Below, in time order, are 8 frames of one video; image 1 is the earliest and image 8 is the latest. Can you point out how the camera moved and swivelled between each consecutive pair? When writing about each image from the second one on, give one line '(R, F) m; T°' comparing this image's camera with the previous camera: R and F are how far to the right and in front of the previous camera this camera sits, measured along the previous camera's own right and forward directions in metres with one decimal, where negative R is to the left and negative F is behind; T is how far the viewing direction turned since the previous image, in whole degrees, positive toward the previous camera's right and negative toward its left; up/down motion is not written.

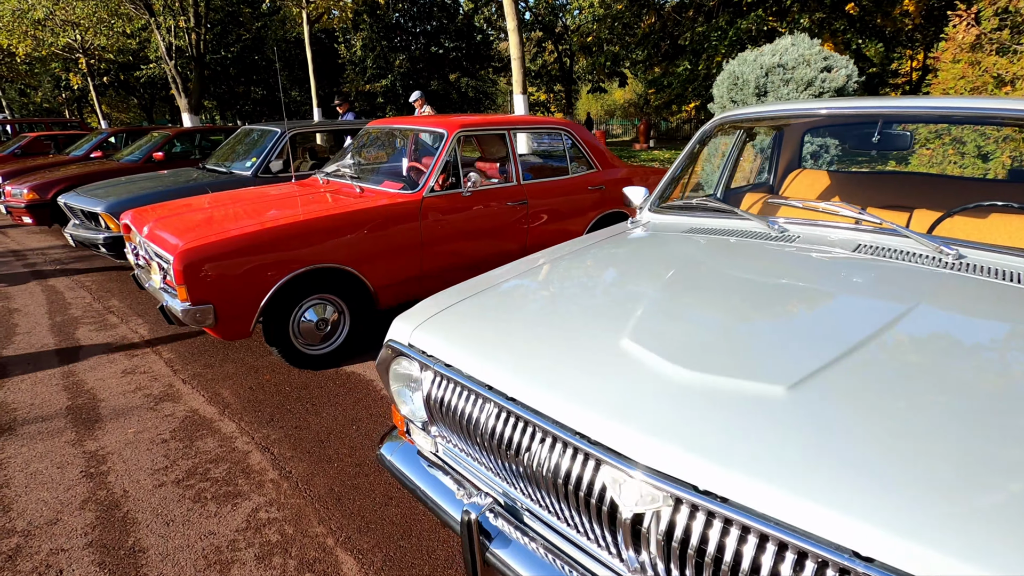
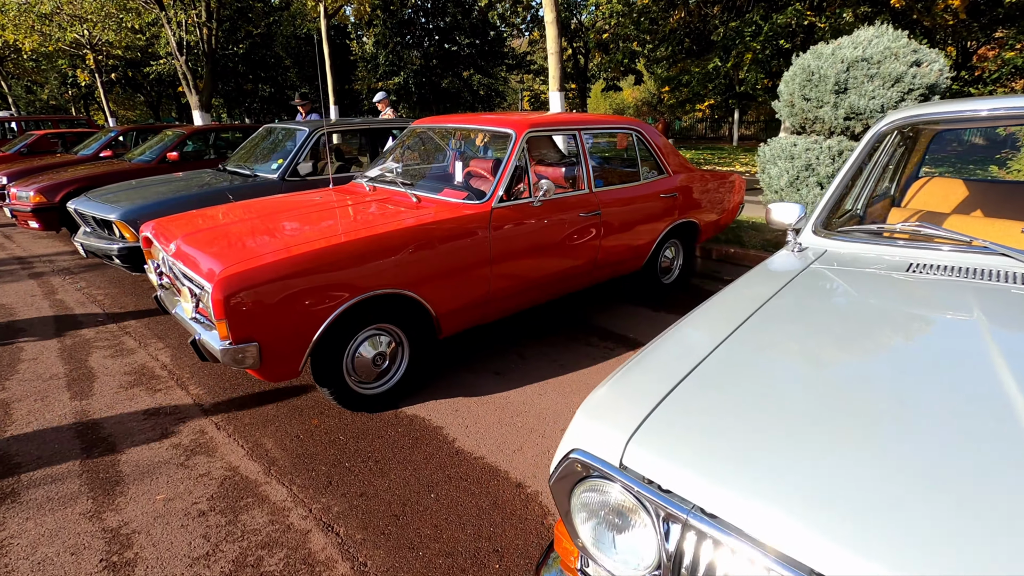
(-0.5, +0.6) m; 0°
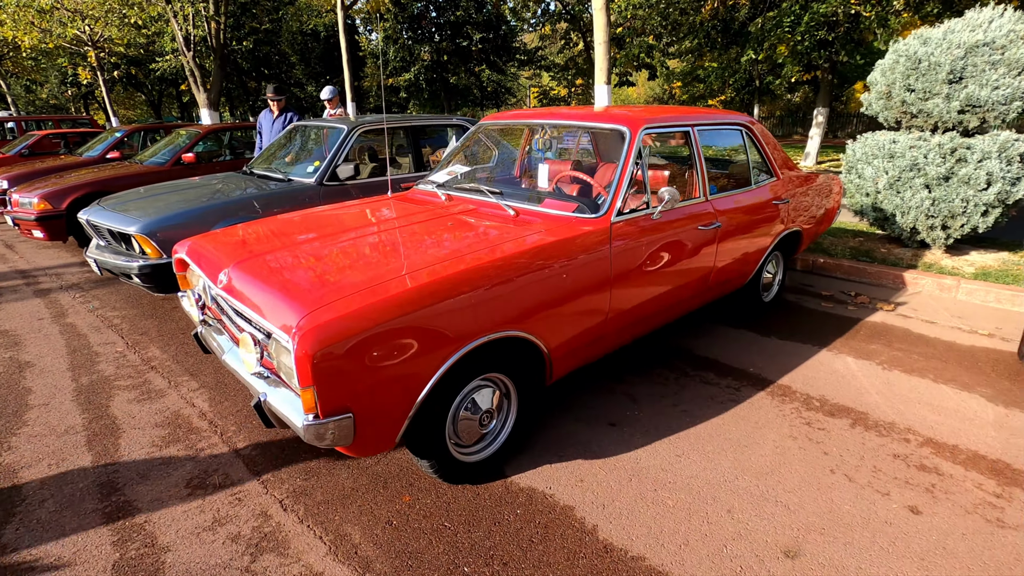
(-0.7, +0.7) m; 0°
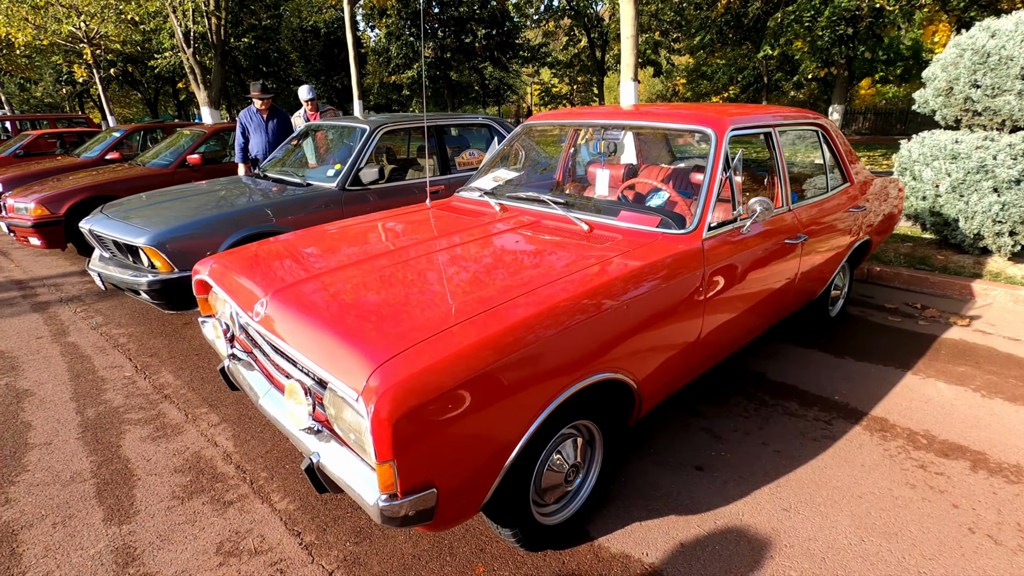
(-0.4, +0.4) m; 0°
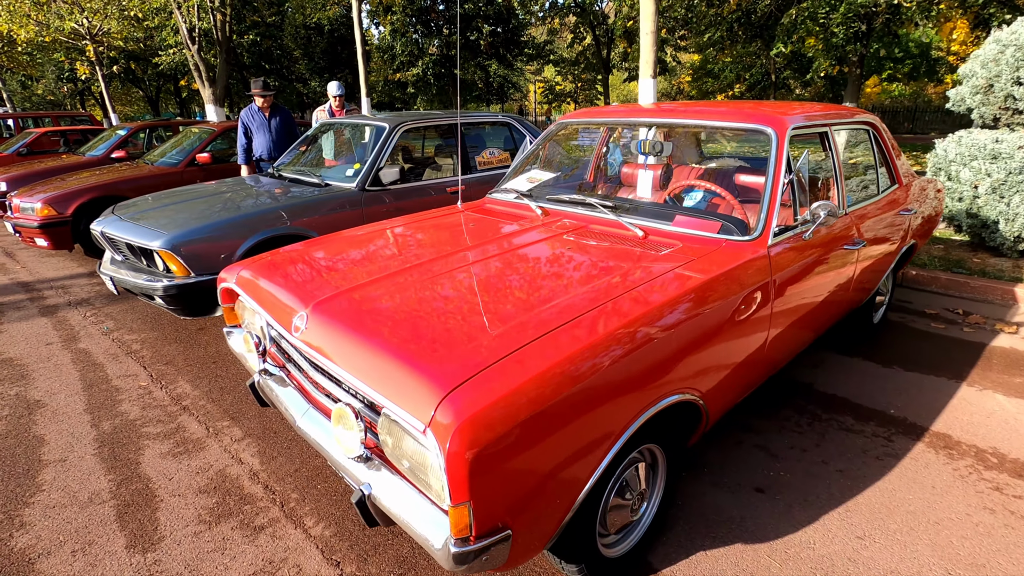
(-0.2, +0.2) m; 0°
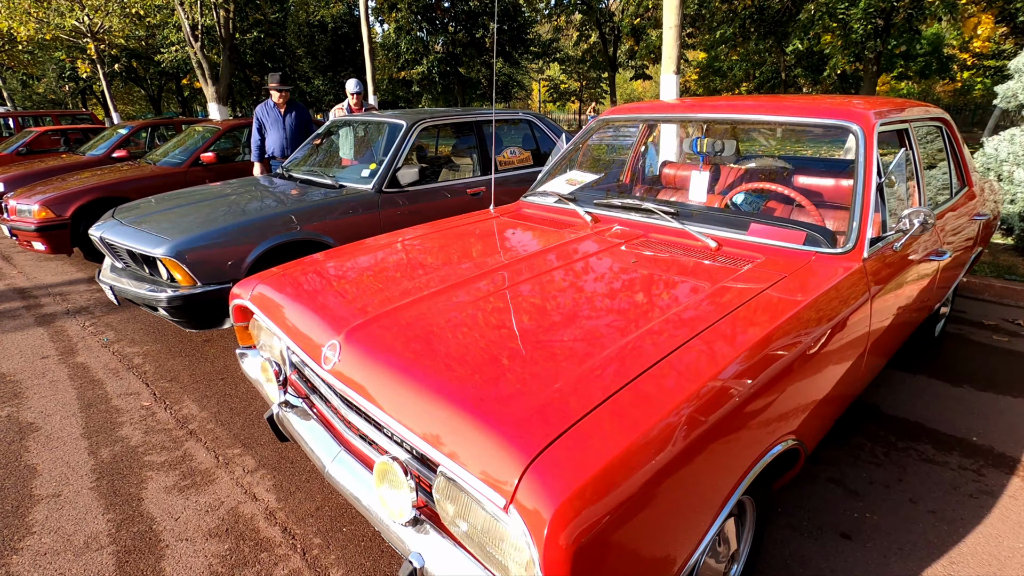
(-0.2, +0.3) m; 0°
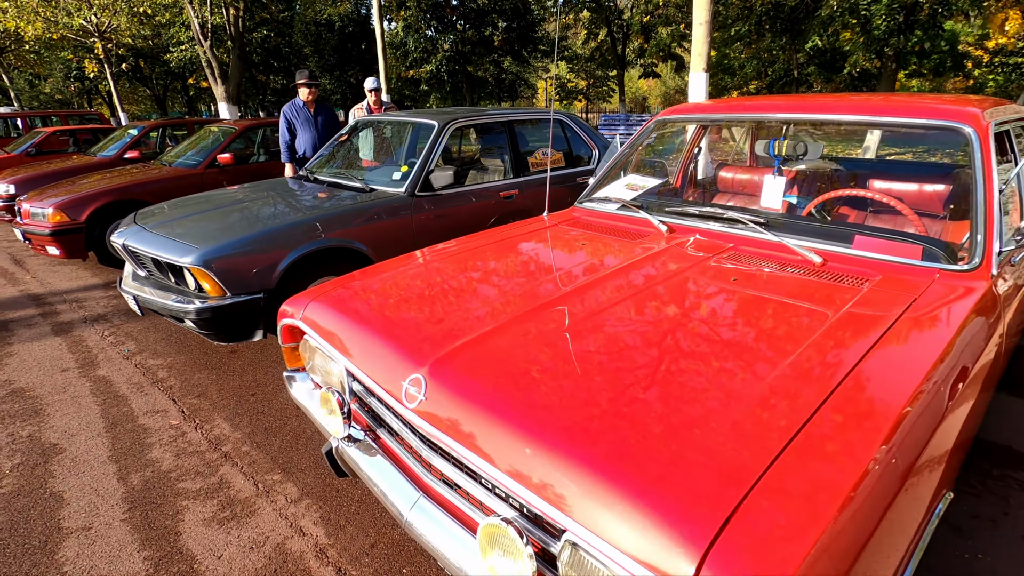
(-0.3, +0.2) m; 0°
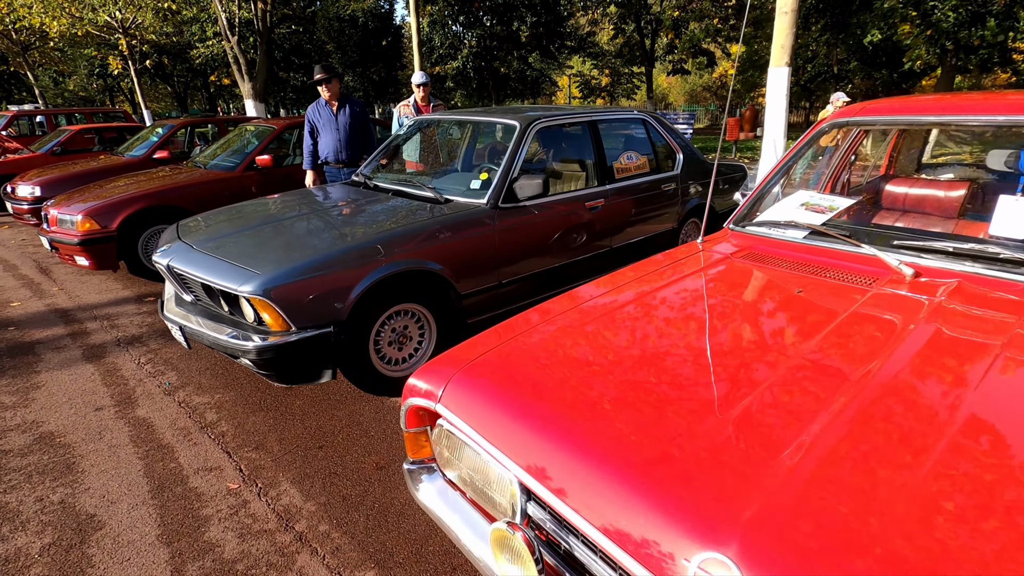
(-0.6, +0.6) m; -1°
